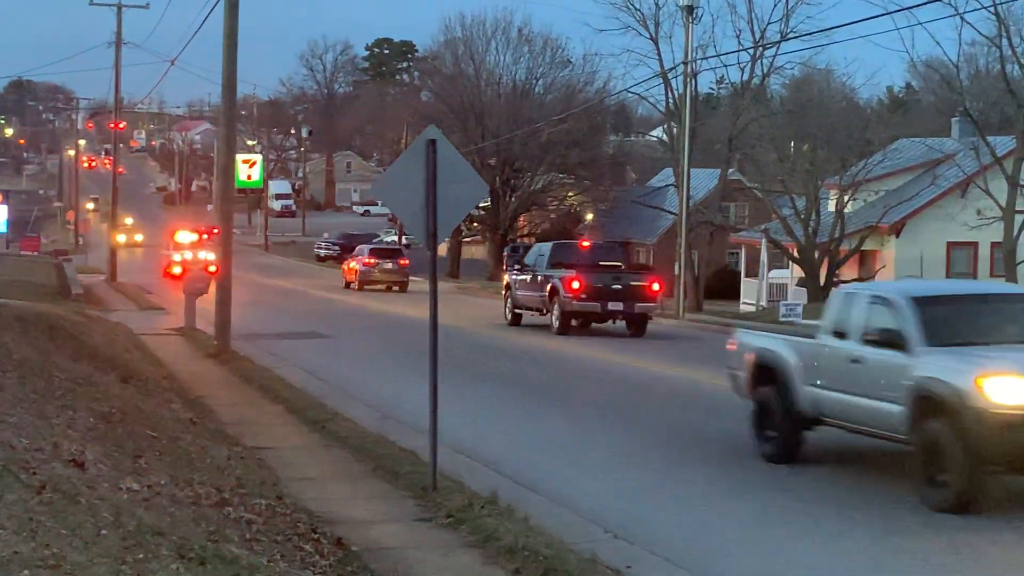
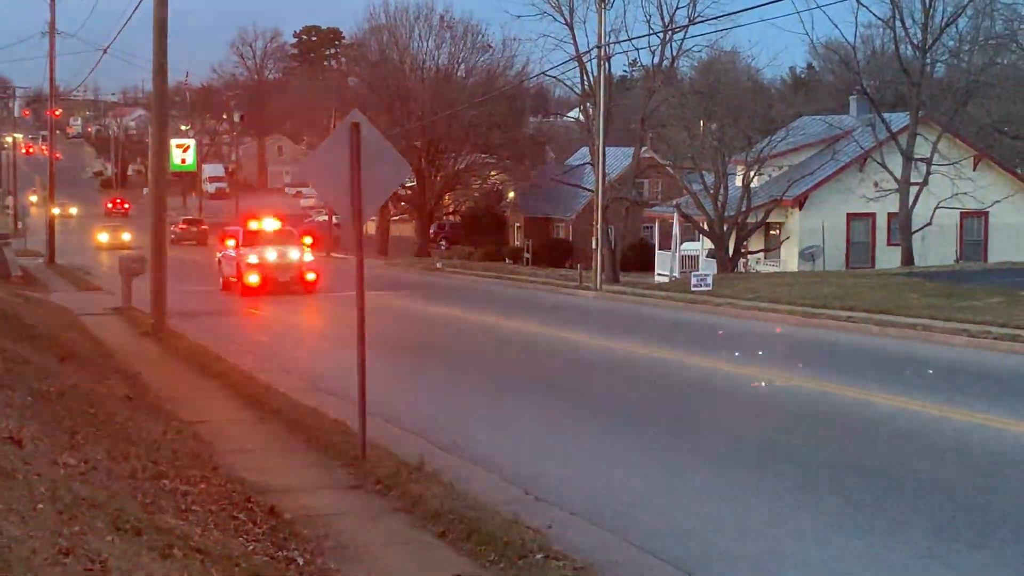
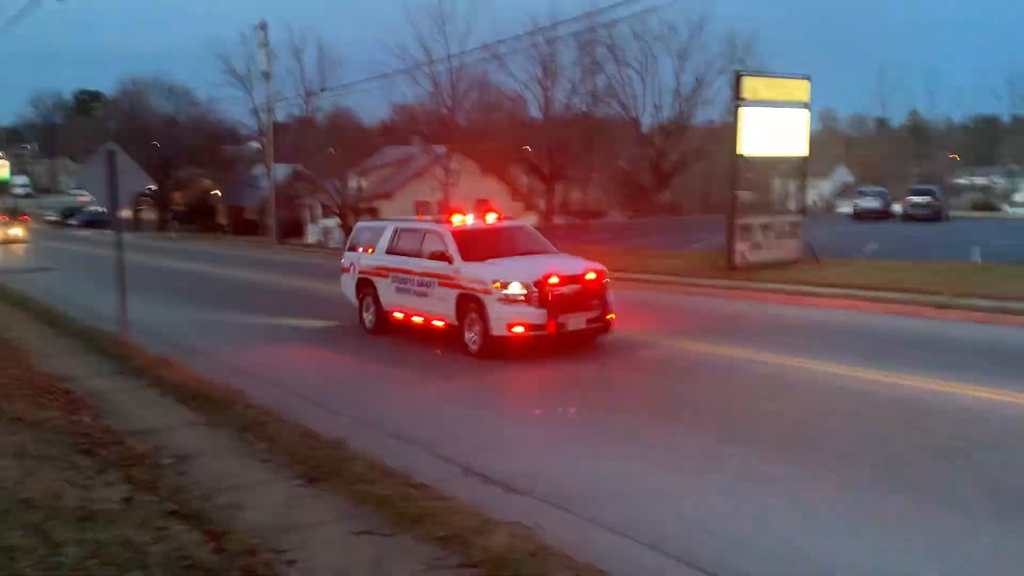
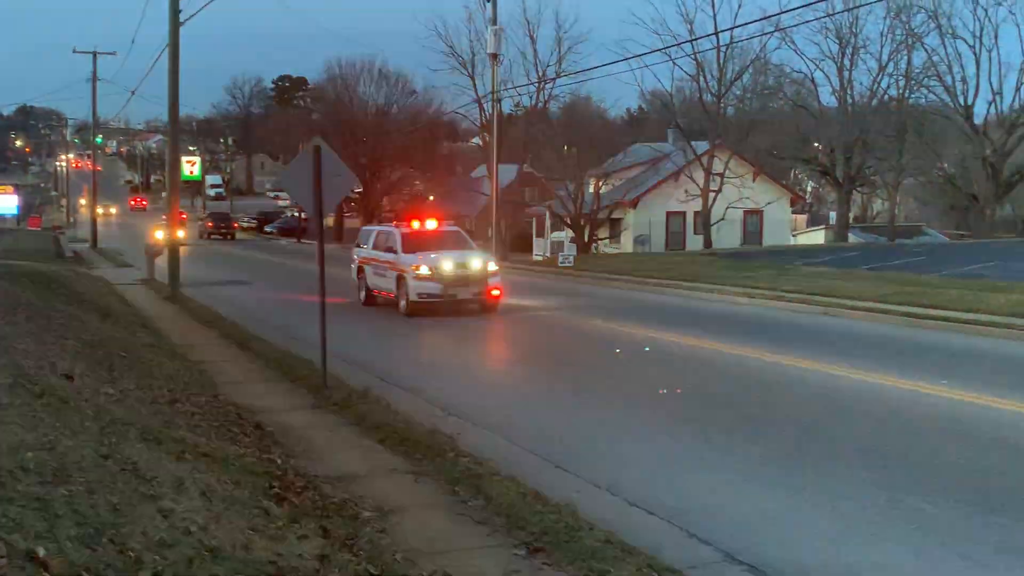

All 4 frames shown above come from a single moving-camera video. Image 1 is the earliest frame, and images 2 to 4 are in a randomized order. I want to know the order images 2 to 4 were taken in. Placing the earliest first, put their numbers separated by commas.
2, 4, 3
